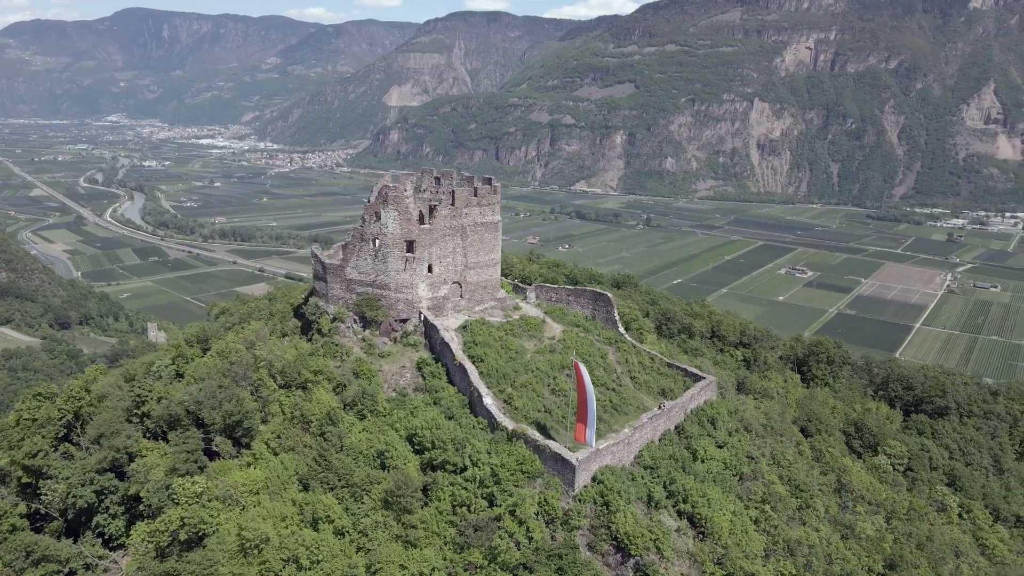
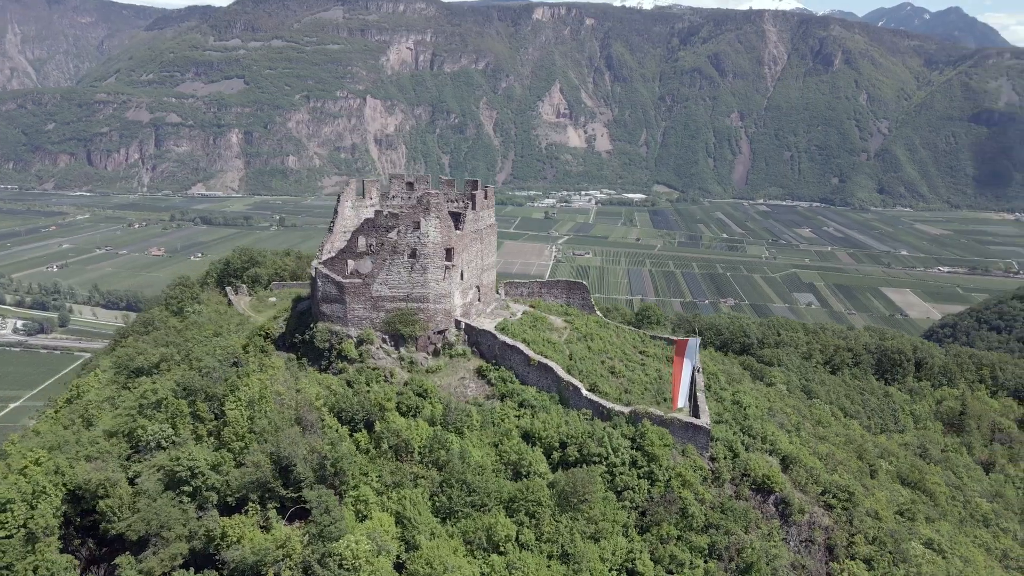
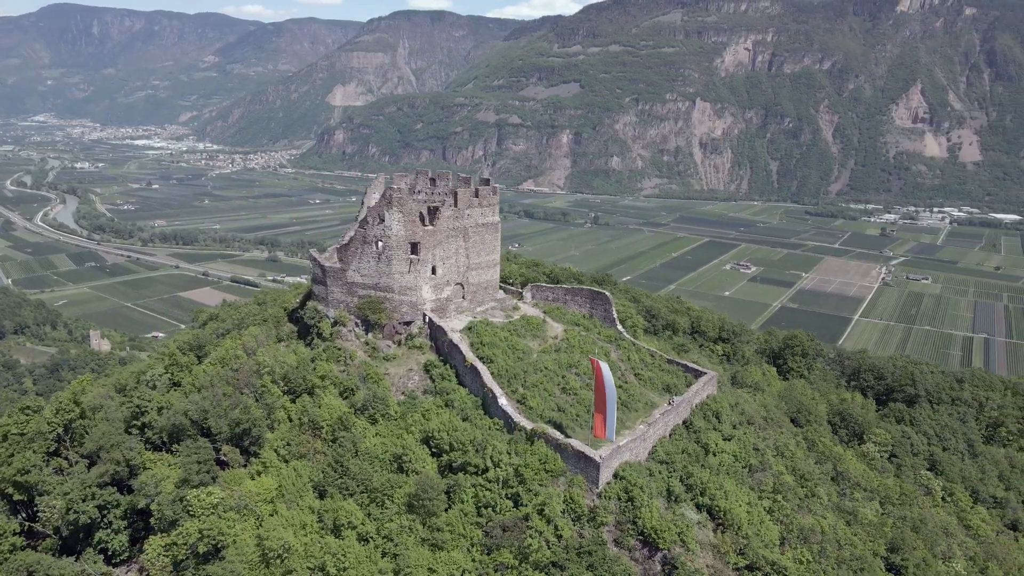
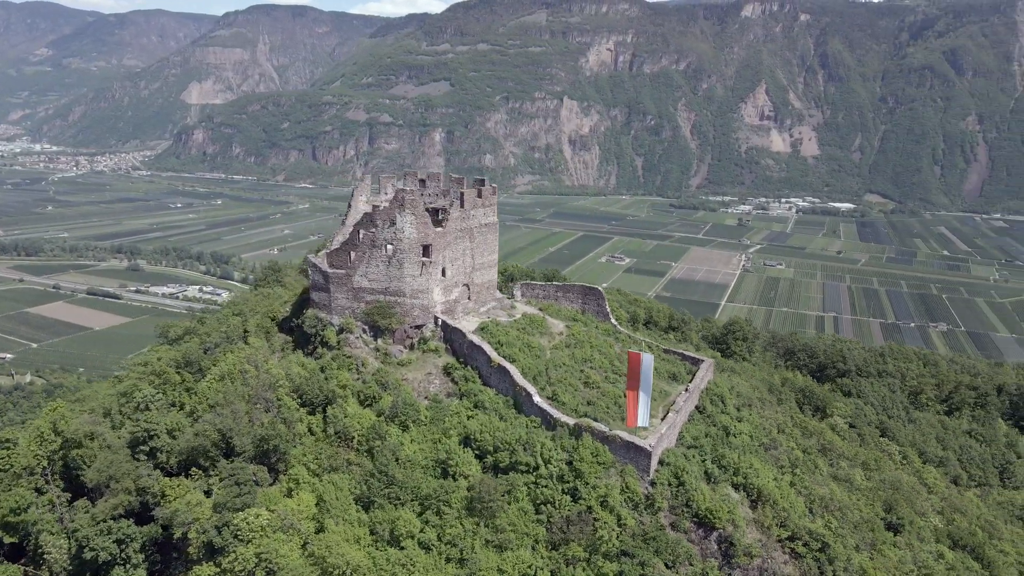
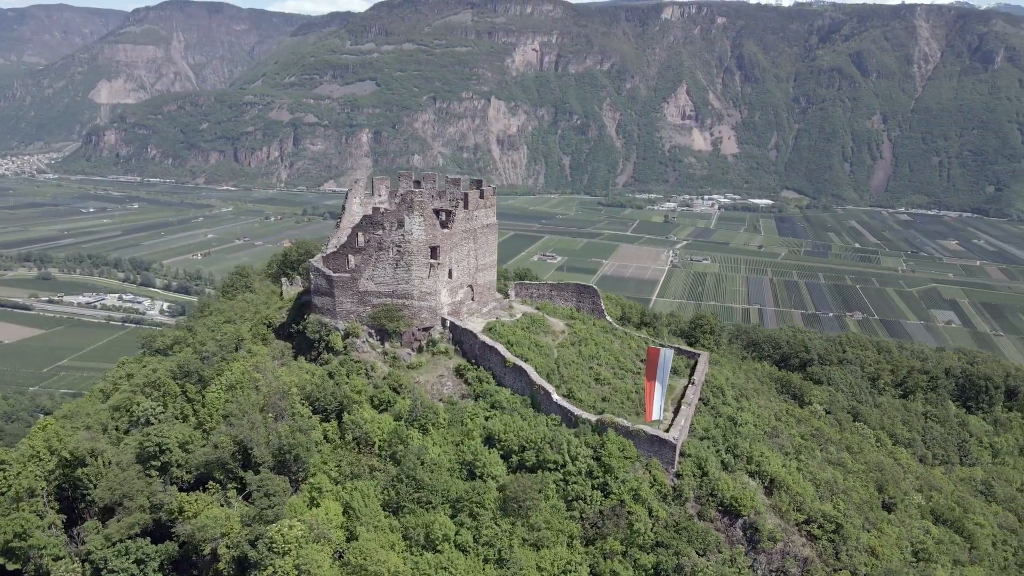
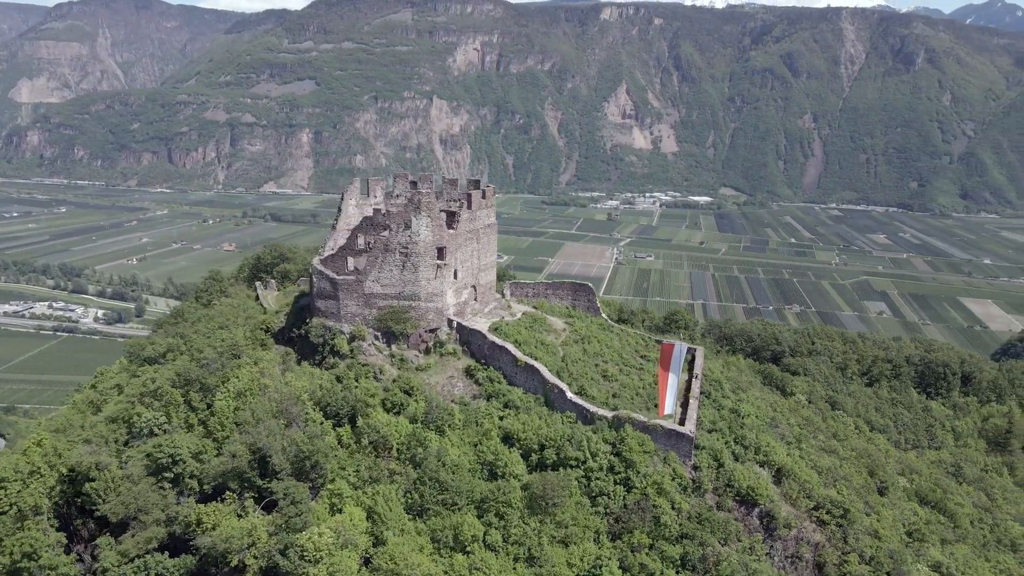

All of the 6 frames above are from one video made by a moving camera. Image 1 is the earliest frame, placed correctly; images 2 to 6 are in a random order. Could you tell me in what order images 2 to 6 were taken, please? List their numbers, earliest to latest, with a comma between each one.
3, 4, 5, 6, 2
